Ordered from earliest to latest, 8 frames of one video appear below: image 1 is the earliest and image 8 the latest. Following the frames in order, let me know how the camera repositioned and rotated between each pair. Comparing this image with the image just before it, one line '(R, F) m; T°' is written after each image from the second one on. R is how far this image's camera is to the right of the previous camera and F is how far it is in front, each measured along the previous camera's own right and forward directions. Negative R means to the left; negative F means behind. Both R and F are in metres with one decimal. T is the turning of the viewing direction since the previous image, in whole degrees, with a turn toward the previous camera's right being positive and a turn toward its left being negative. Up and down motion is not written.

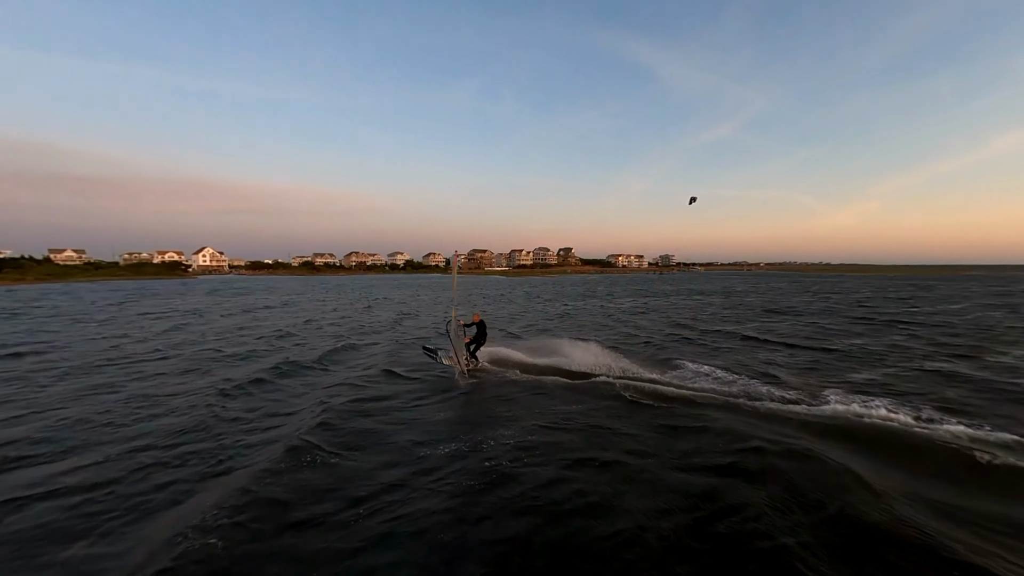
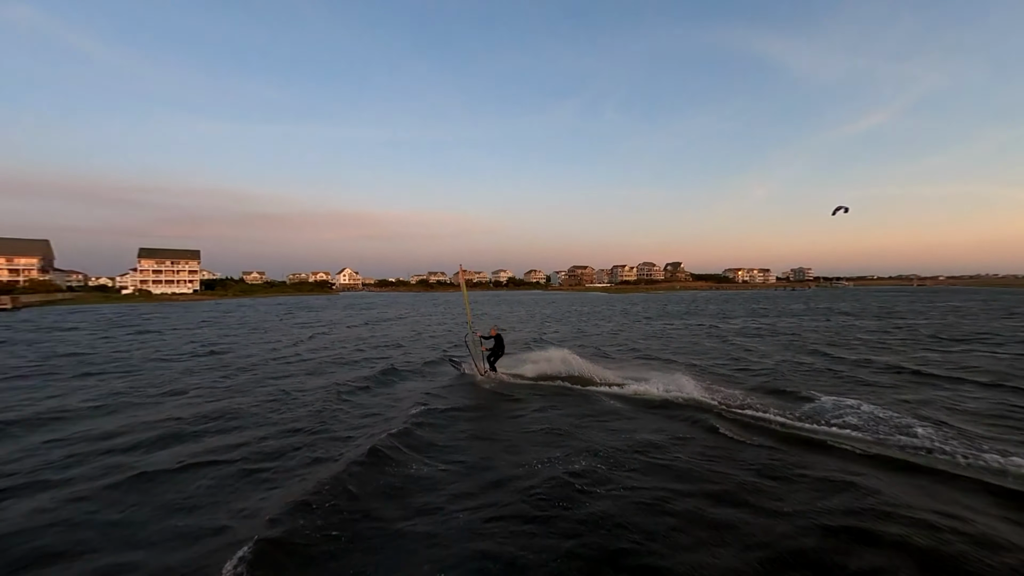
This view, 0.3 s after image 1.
(+0.3, -0.1) m; -15°
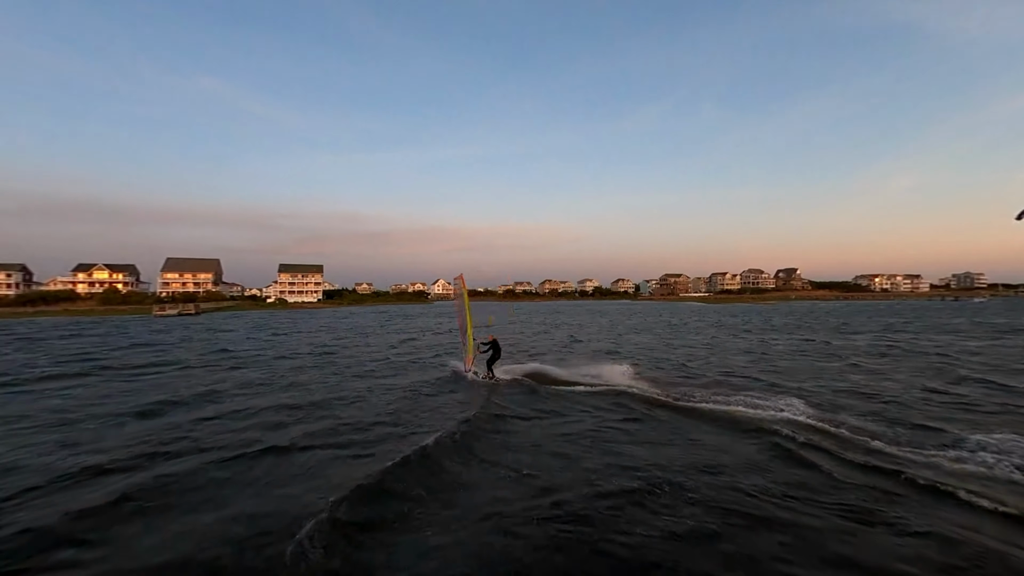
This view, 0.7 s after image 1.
(+0.4, -0.1) m; -13°
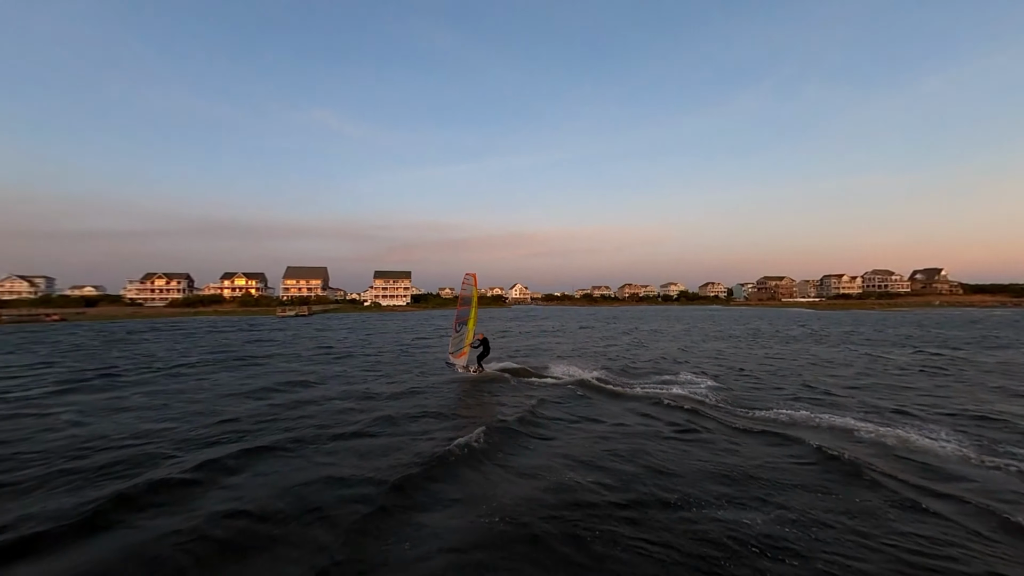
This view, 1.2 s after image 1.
(+0.4, -0.2) m; -12°
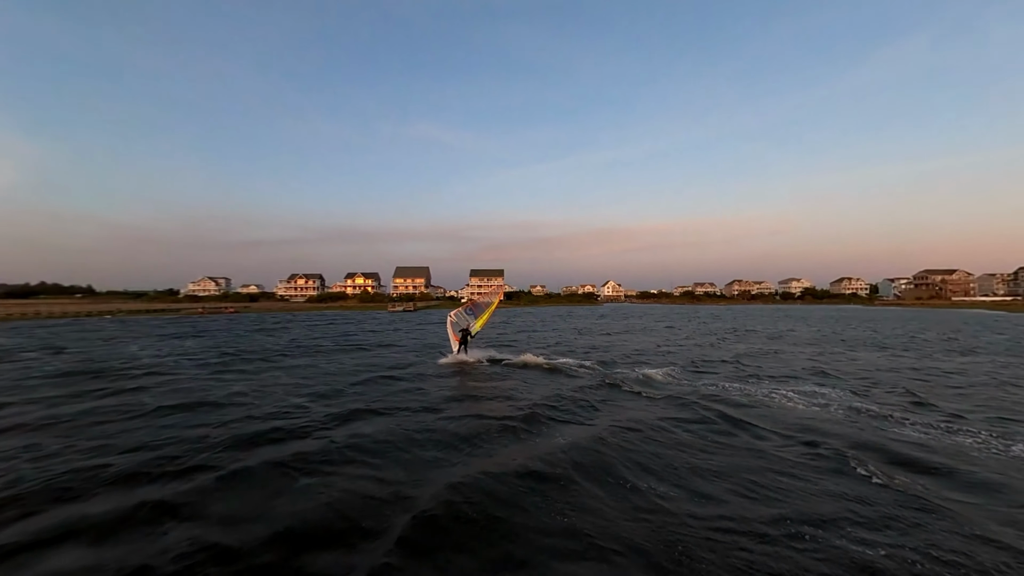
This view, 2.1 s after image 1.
(+0.5, -0.3) m; -14°
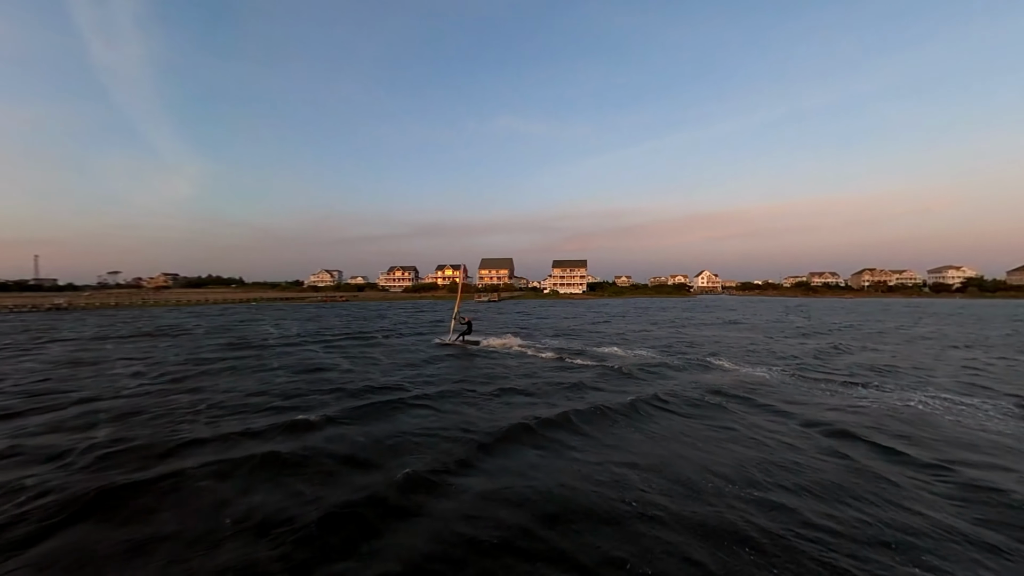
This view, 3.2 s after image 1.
(+0.3, -0.2) m; -13°
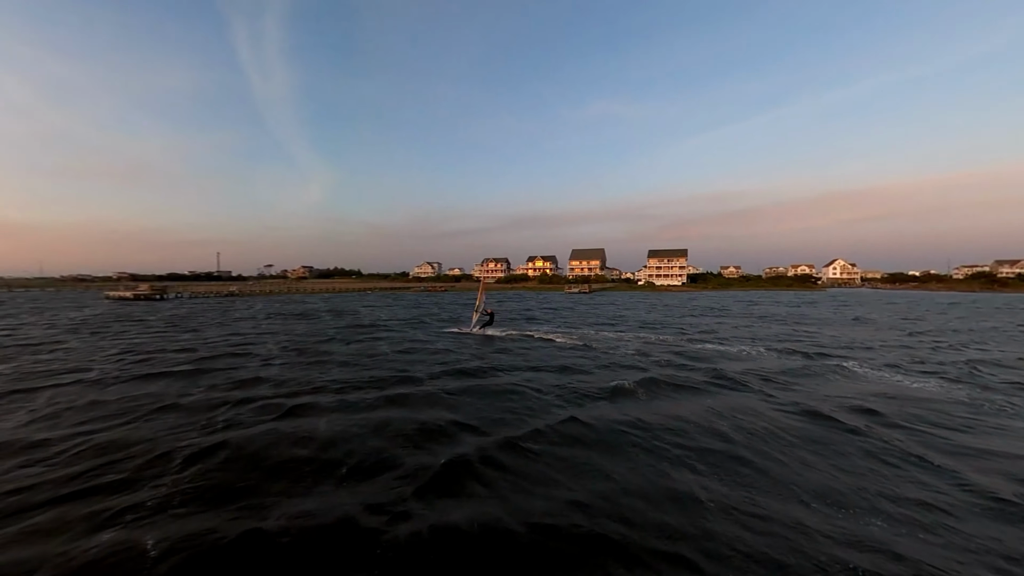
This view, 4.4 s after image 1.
(+0.3, -0.3) m; -14°
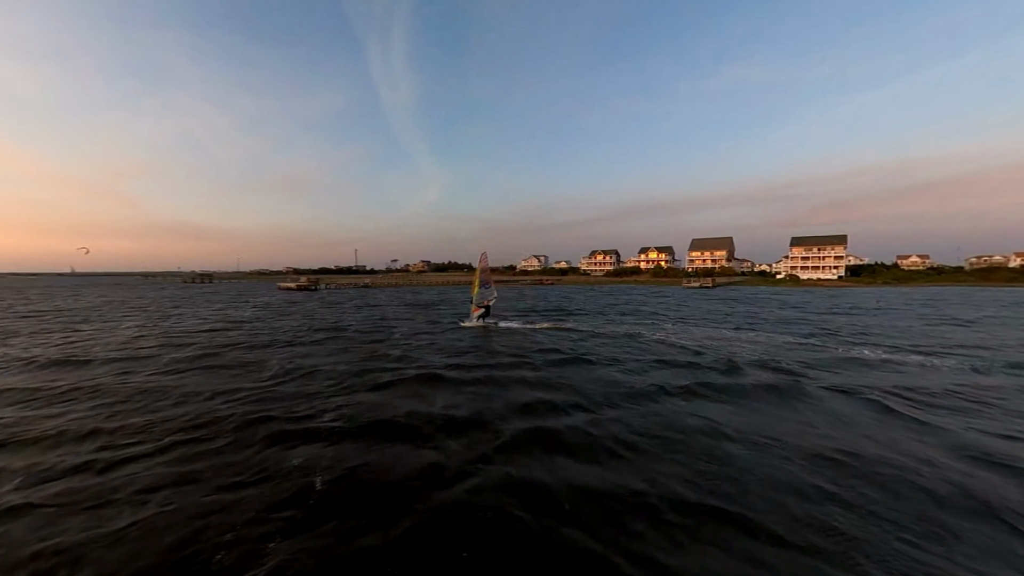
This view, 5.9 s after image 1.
(+1.0, +0.6) m; -17°
